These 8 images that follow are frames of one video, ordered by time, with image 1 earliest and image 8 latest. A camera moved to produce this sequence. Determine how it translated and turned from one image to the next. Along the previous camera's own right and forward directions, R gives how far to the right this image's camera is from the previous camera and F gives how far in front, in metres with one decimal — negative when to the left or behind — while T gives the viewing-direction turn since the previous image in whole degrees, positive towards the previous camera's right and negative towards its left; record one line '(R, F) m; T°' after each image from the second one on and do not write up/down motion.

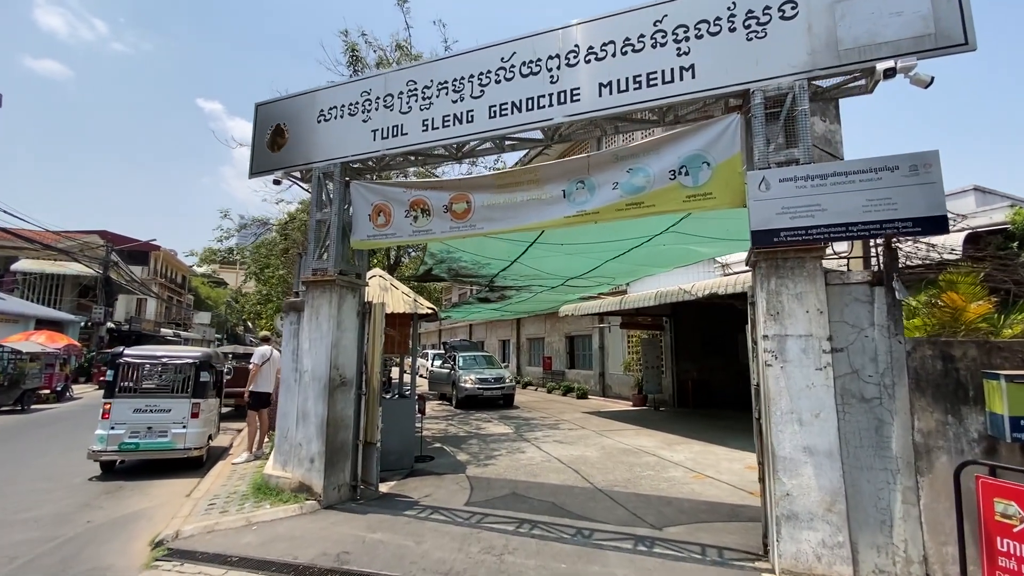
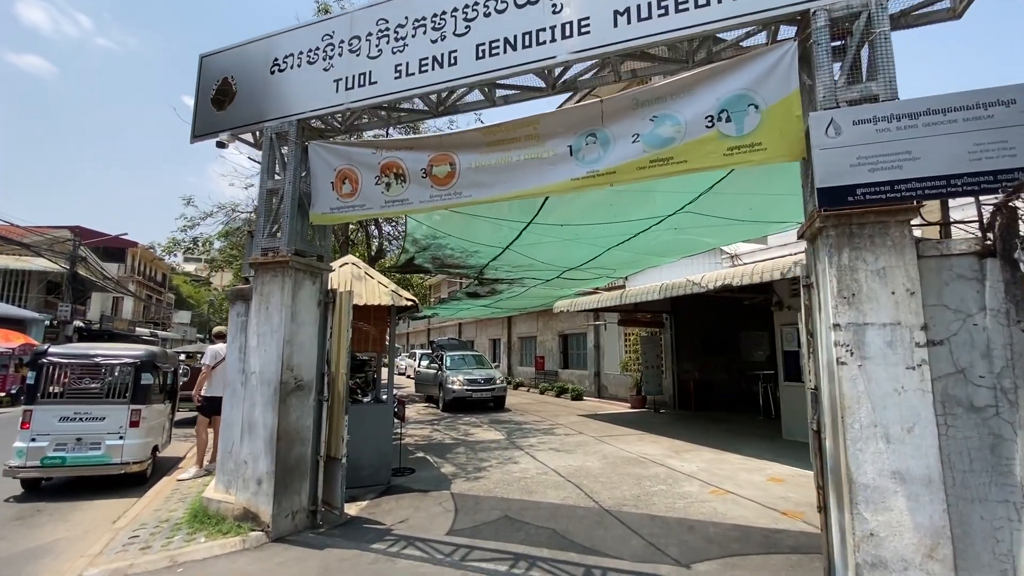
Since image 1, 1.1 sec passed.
(0.0, +1.0) m; +1°
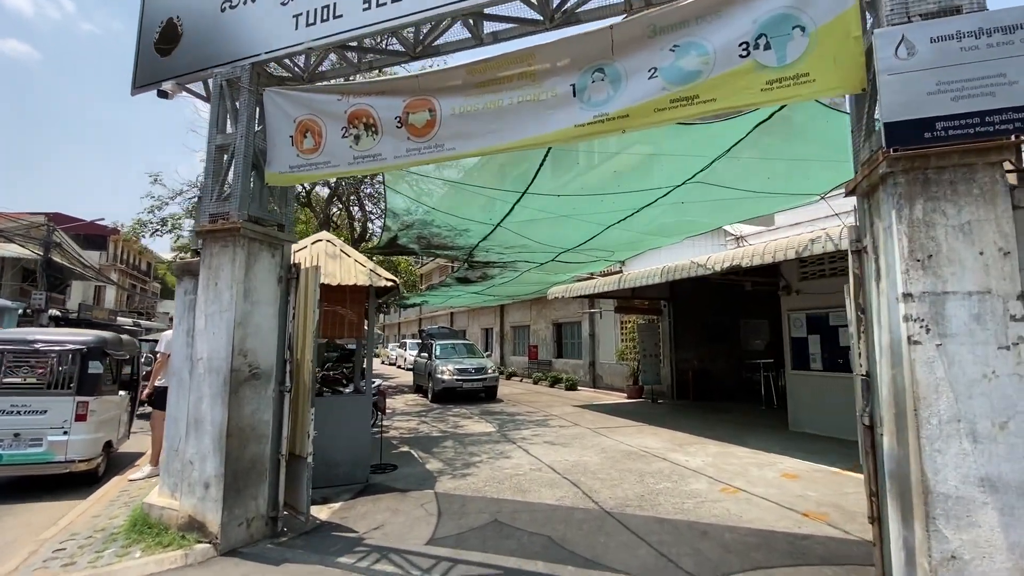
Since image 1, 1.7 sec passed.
(0.0, +0.6) m; +1°
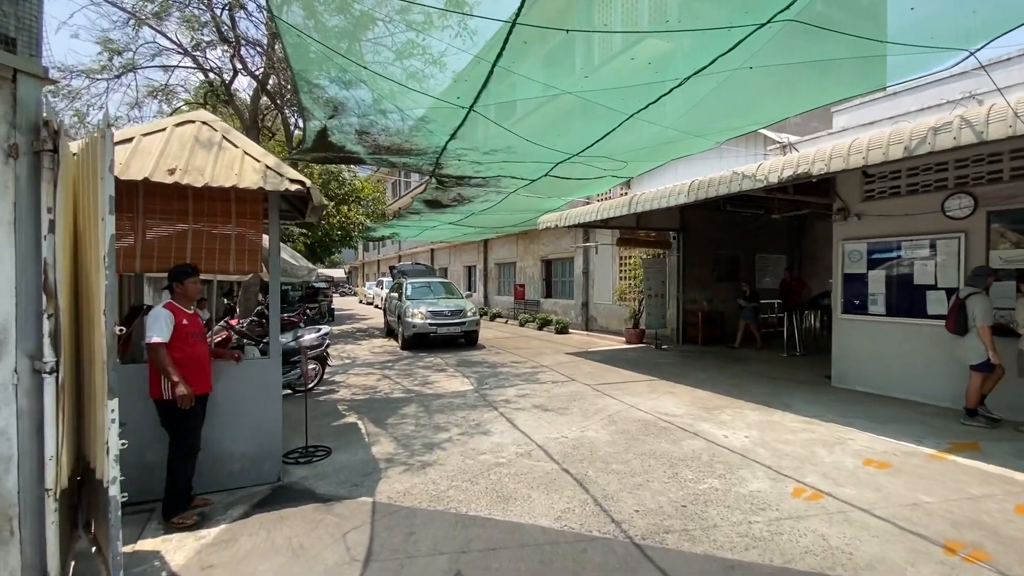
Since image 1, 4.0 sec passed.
(+0.1, +2.1) m; +2°
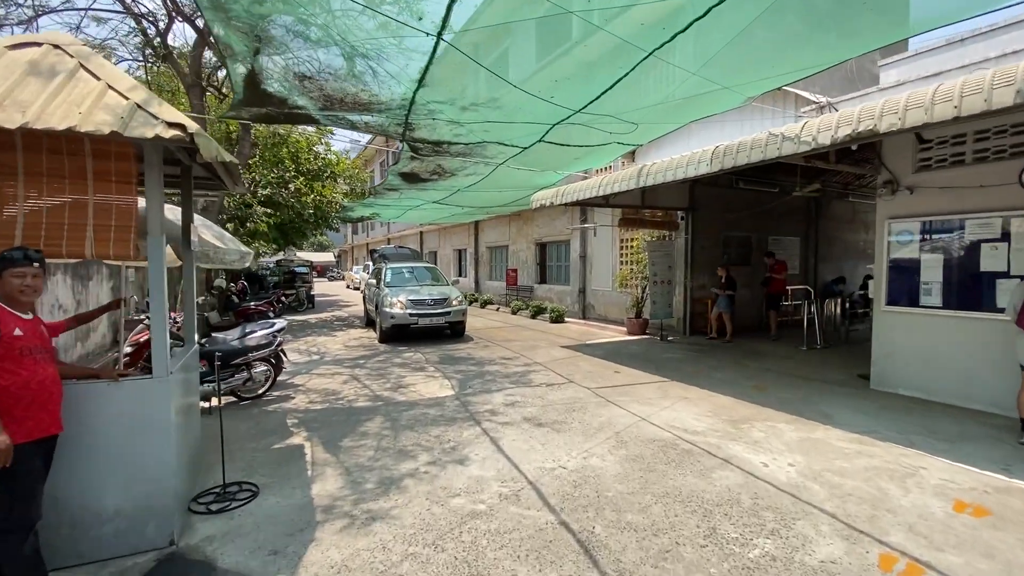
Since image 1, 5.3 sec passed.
(+0.1, +1.2) m; +1°
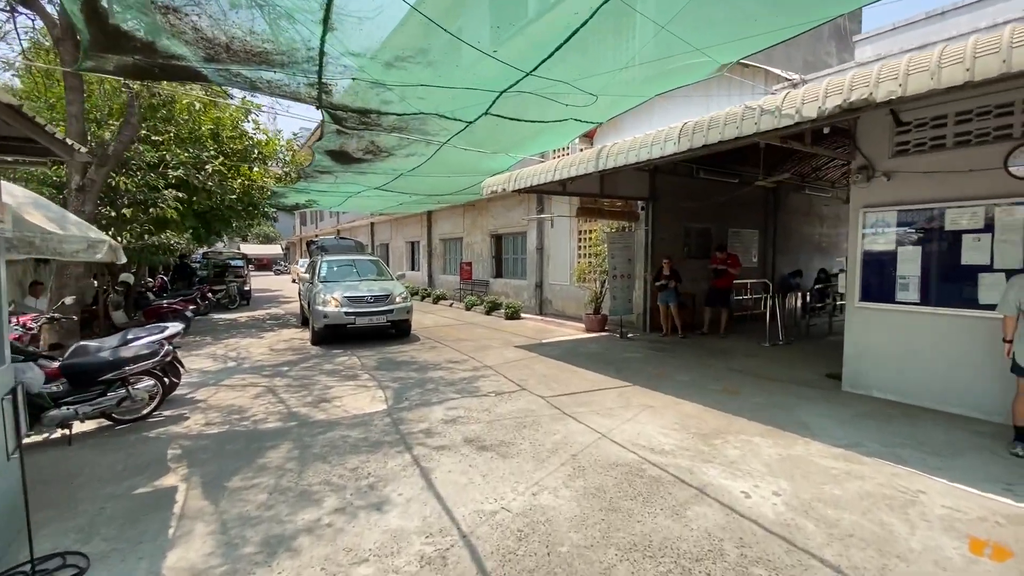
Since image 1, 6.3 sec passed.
(+0.2, +0.8) m; +5°
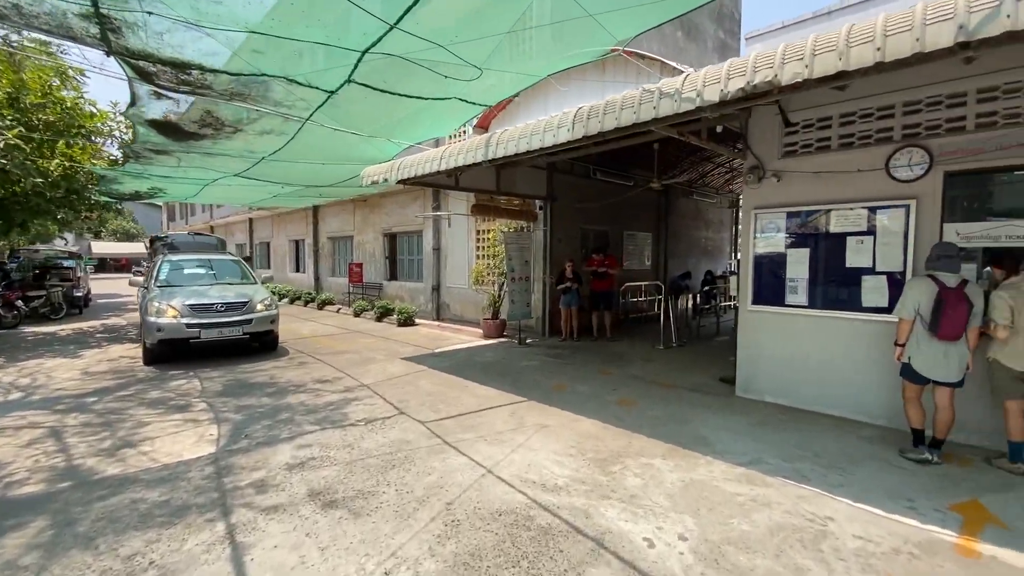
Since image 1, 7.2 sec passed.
(+0.3, +0.8) m; +11°
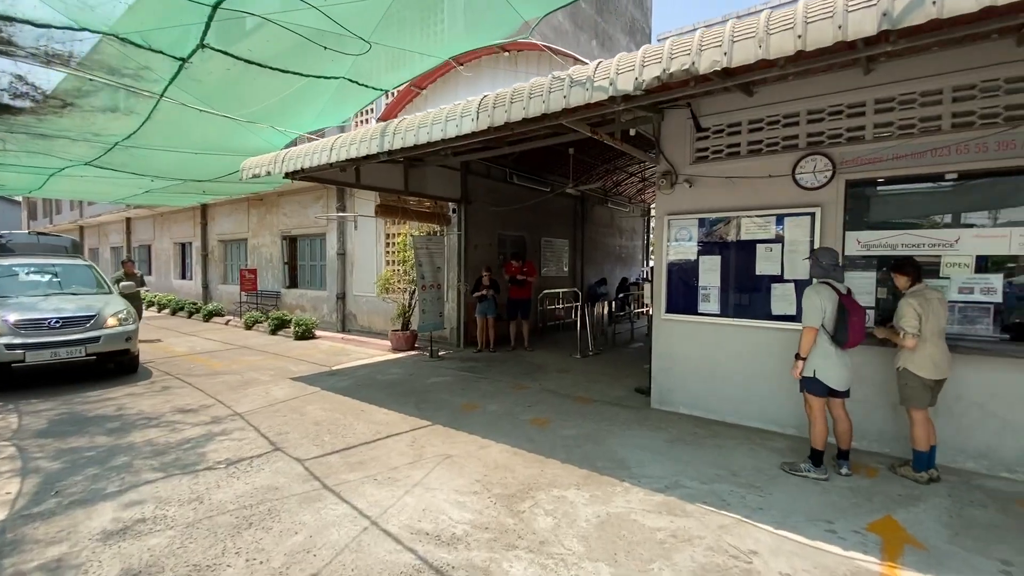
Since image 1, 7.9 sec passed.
(+0.2, +0.5) m; +9°
